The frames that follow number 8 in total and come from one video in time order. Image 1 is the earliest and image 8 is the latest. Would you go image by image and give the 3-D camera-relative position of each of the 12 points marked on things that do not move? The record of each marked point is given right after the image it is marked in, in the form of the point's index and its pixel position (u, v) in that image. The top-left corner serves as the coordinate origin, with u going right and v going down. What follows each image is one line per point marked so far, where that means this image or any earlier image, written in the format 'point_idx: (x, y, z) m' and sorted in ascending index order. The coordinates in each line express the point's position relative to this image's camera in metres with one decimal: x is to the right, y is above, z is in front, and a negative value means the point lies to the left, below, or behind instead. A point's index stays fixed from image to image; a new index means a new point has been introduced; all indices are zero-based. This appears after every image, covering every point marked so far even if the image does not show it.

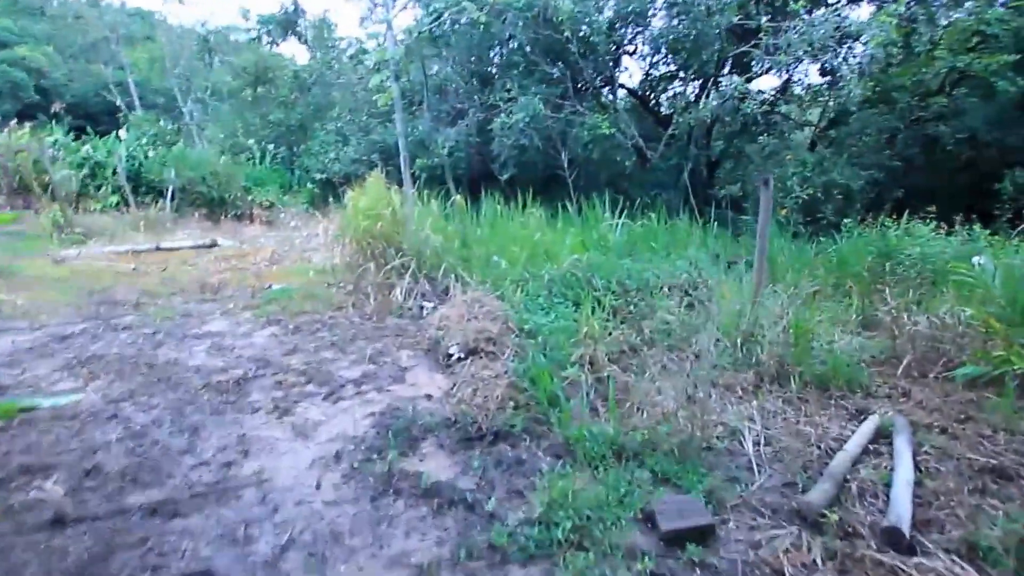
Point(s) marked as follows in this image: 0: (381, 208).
0: (-1.1, +0.7, +5.6) m
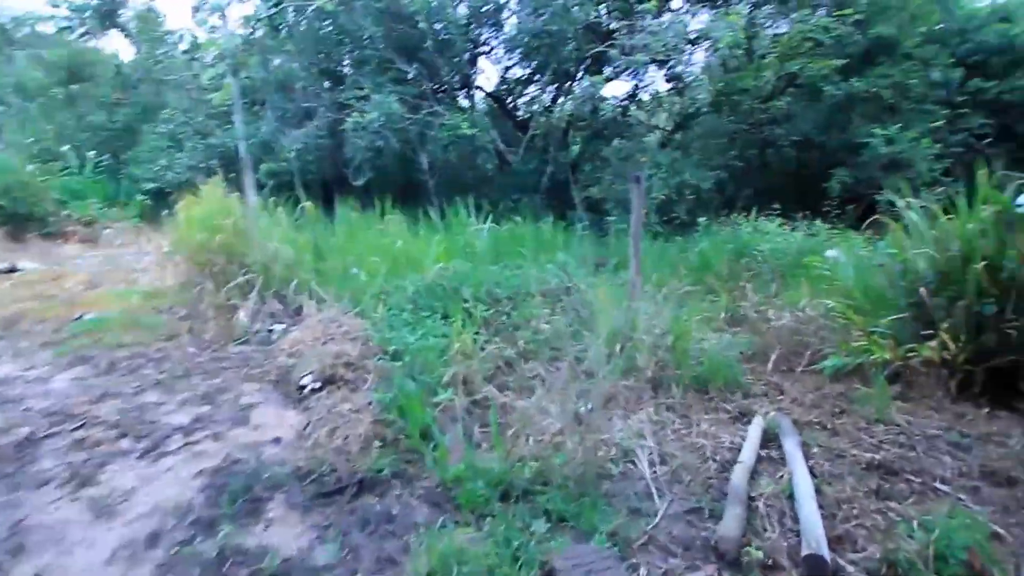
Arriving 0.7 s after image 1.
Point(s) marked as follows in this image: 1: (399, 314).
0: (-2.2, +0.5, +5.0) m
1: (-0.7, -0.2, +4.0) m
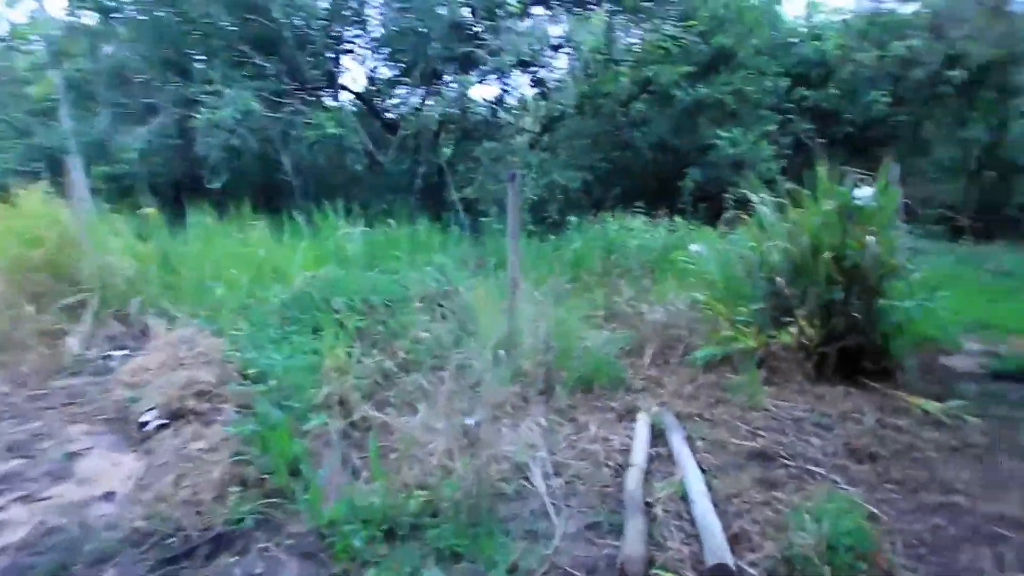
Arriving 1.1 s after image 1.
0: (-3.1, +0.4, +4.3) m
1: (-1.4, -0.2, +3.6) m
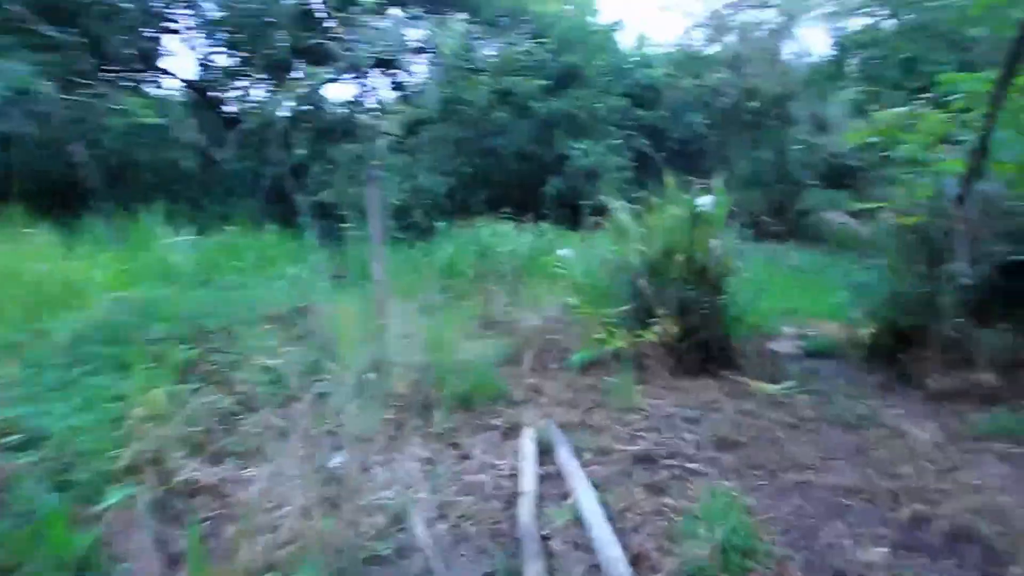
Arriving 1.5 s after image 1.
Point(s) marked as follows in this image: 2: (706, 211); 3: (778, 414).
0: (-3.8, +0.2, +3.3) m
1: (-2.0, -0.3, +2.9) m
2: (+1.1, +0.4, +3.9) m
3: (+1.3, -0.6, +3.4) m
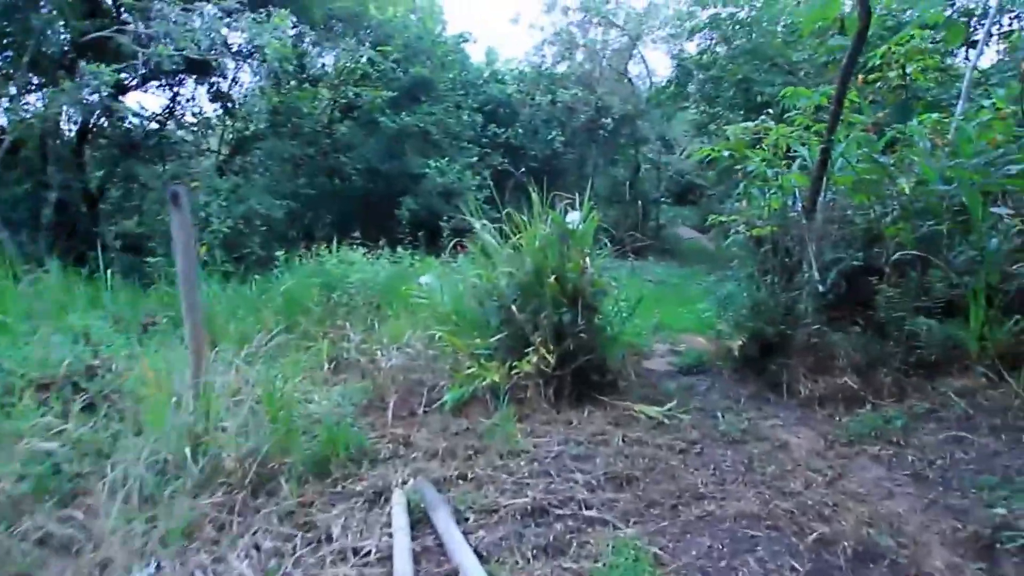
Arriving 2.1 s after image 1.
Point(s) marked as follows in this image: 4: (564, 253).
0: (-4.4, -0.2, +2.0) m
1: (-2.4, -0.6, +2.0) m
2: (+0.3, +0.3, +3.7) m
3: (+0.7, -0.7, +3.1) m
4: (+0.3, +0.2, +3.6) m
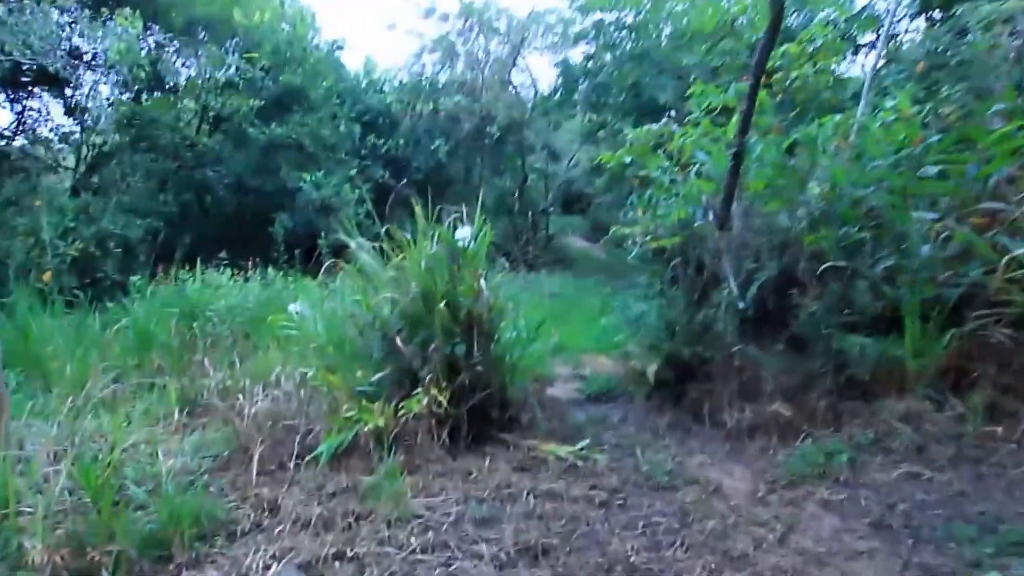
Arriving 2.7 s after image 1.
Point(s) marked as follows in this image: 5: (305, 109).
0: (-4.6, -0.3, +0.7) m
1: (-2.7, -0.7, +1.1) m
2: (-0.2, +0.2, +3.2) m
3: (+0.3, -0.8, +2.6) m
4: (-0.3, +0.1, +3.1) m
5: (-2.7, +2.4, +8.7) m
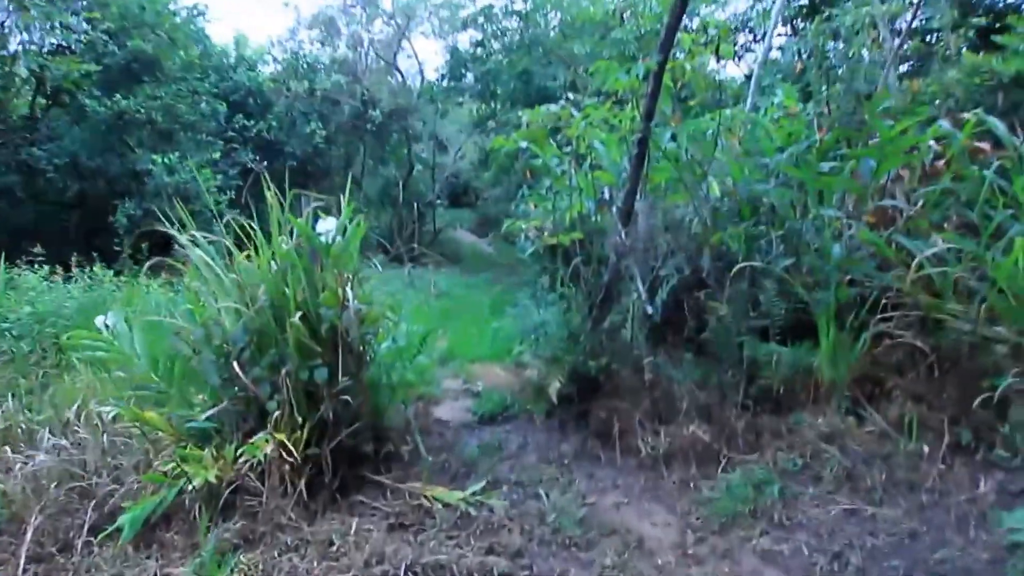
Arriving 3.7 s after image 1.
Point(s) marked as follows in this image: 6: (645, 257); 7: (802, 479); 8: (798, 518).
0: (-4.6, -0.4, -0.6) m
1: (-2.8, -0.8, +0.1) m
2: (-0.7, +0.2, +2.5) m
3: (-0.1, -0.8, +2.1) m
4: (-0.7, 0.0, +2.4) m
5: (-4.1, +2.4, +7.6) m
6: (+0.7, +0.2, +3.4) m
7: (+1.1, -0.7, +2.5) m
8: (+1.0, -0.8, +2.3) m
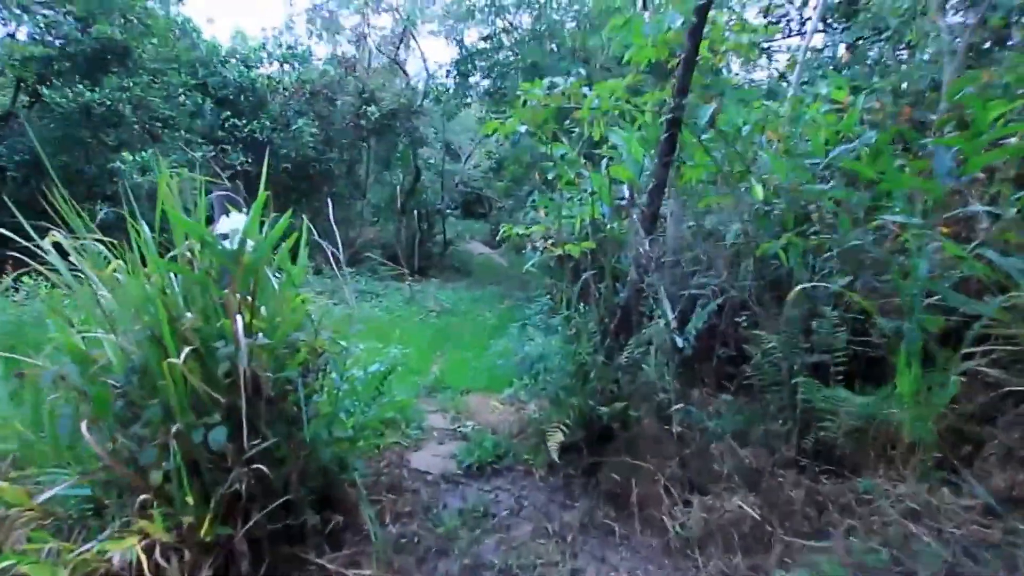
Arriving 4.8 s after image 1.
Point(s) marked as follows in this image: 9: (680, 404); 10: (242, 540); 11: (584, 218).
0: (-4.7, -0.4, -1.1) m
1: (-2.9, -0.8, -0.5) m
2: (-0.7, +0.1, +1.9) m
3: (-0.2, -0.9, +1.5) m
4: (-0.8, 0.0, +1.8) m
5: (-4.0, +2.3, +7.0) m
6: (+0.7, +0.1, +2.8) m
7: (+1.1, -0.8, +1.9) m
8: (+0.9, -0.9, +1.6) m
9: (+0.6, -0.4, +2.4) m
10: (-0.7, -0.7, +1.7) m
11: (+0.3, +0.3, +3.1) m
